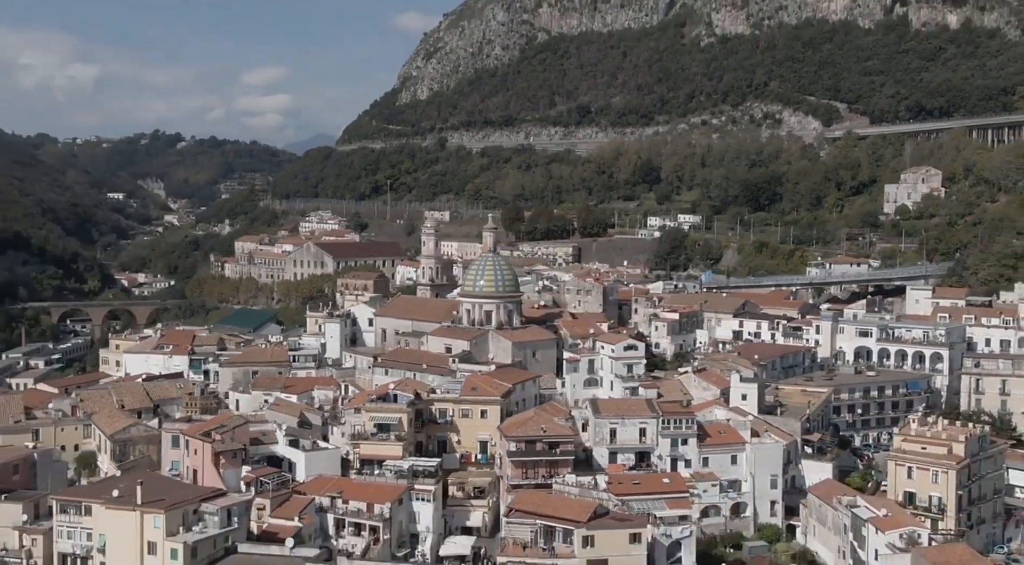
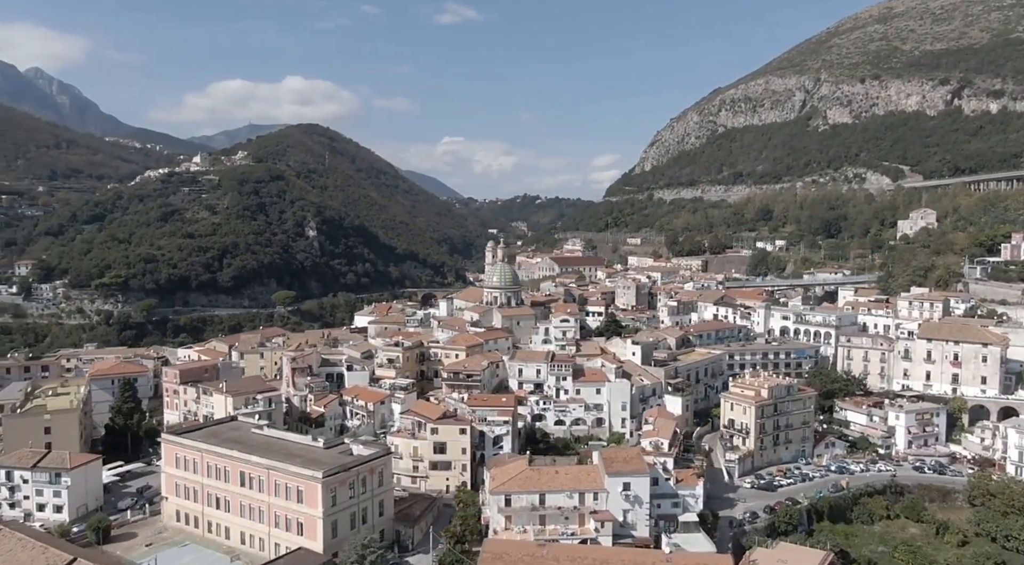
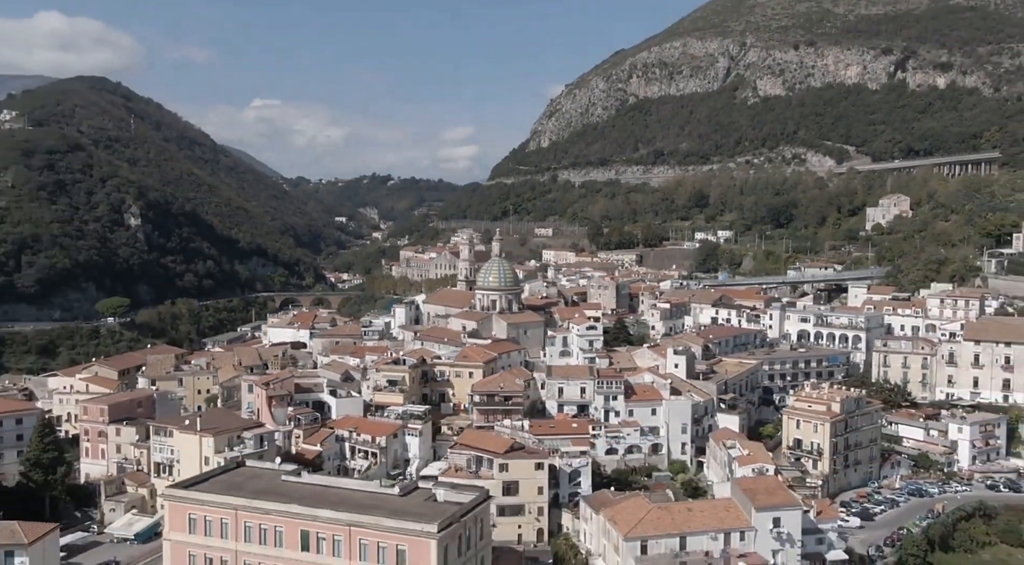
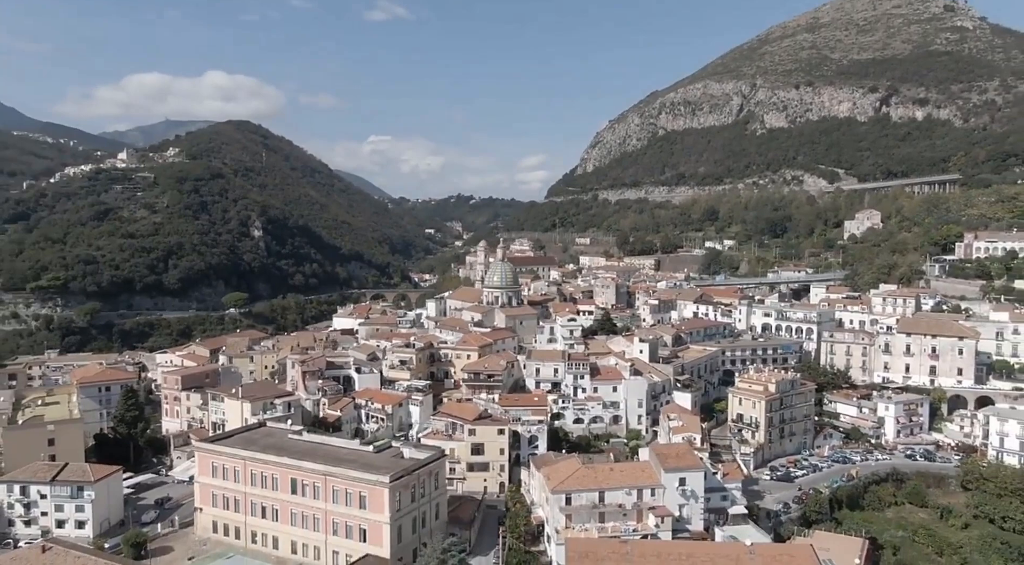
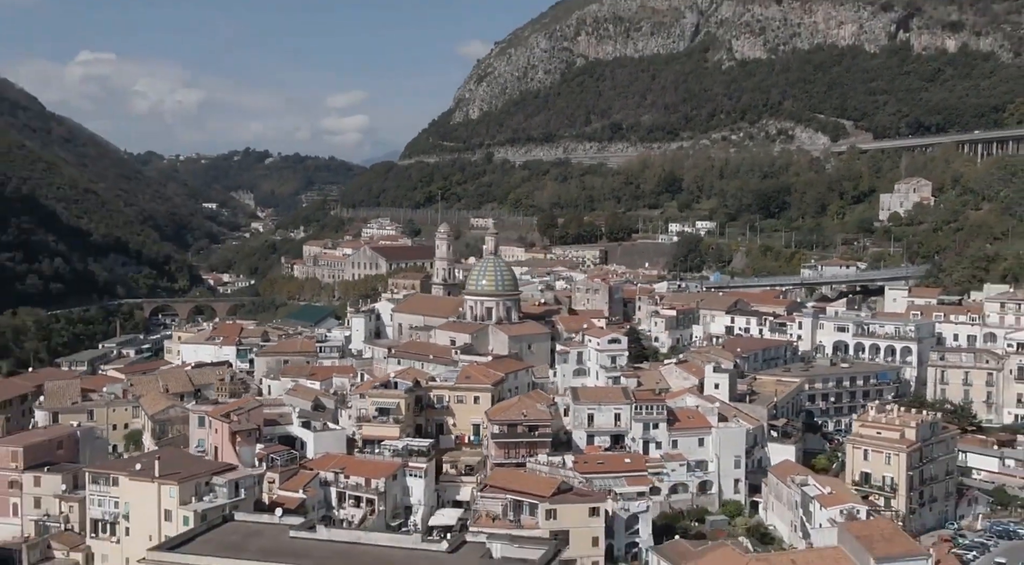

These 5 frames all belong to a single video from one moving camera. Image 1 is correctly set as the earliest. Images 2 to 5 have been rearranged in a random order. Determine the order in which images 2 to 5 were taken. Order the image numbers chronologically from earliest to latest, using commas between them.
5, 3, 4, 2
